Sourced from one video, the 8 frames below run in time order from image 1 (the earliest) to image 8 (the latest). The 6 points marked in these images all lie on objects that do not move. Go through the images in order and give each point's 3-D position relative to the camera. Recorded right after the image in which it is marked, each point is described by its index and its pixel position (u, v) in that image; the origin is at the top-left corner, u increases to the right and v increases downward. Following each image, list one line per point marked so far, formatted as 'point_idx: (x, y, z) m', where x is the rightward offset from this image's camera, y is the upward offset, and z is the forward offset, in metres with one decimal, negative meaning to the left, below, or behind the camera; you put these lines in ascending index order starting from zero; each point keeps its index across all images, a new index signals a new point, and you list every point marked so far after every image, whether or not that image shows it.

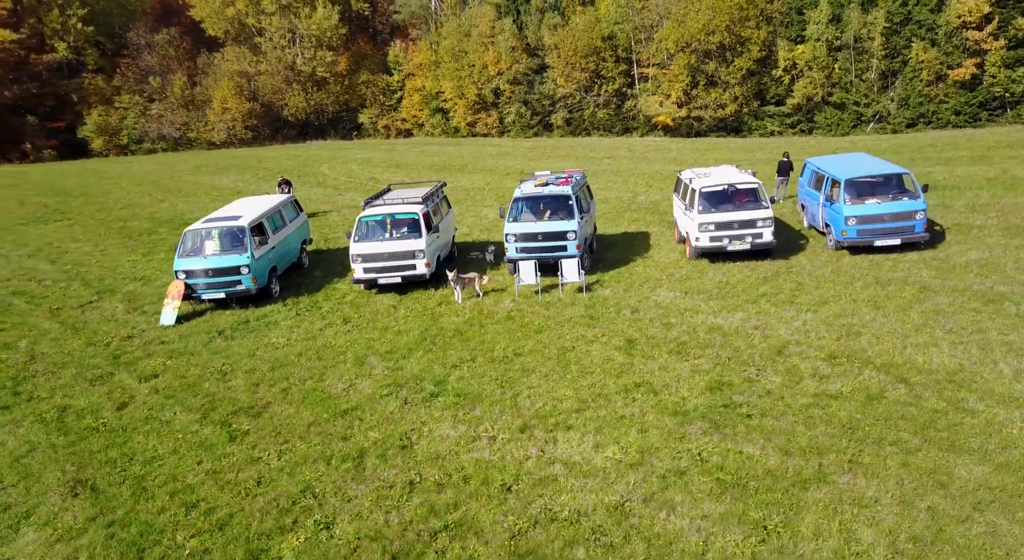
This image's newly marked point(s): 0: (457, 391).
0: (-0.9, -1.7, +11.2) m
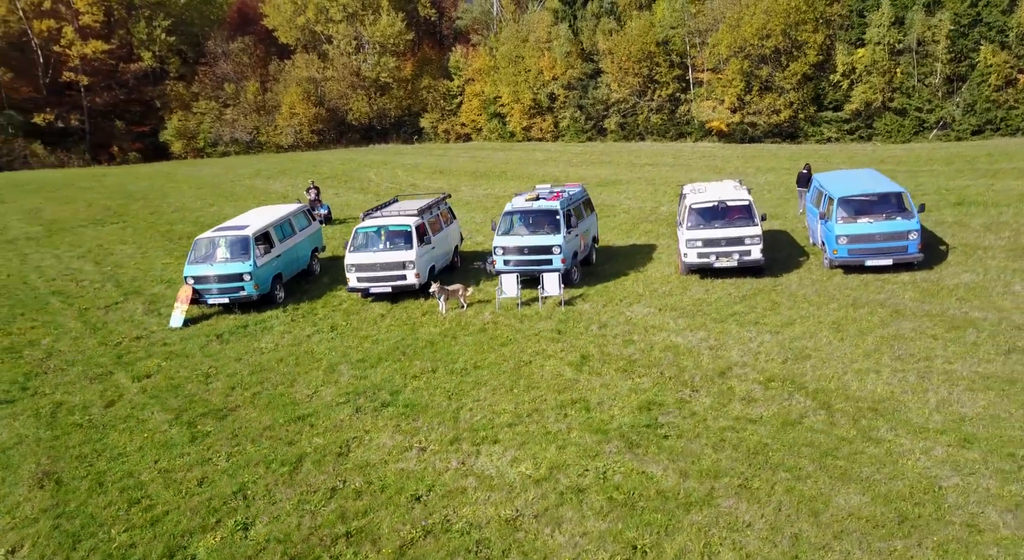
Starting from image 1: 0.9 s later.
0: (-1.7, -2.0, +11.7) m
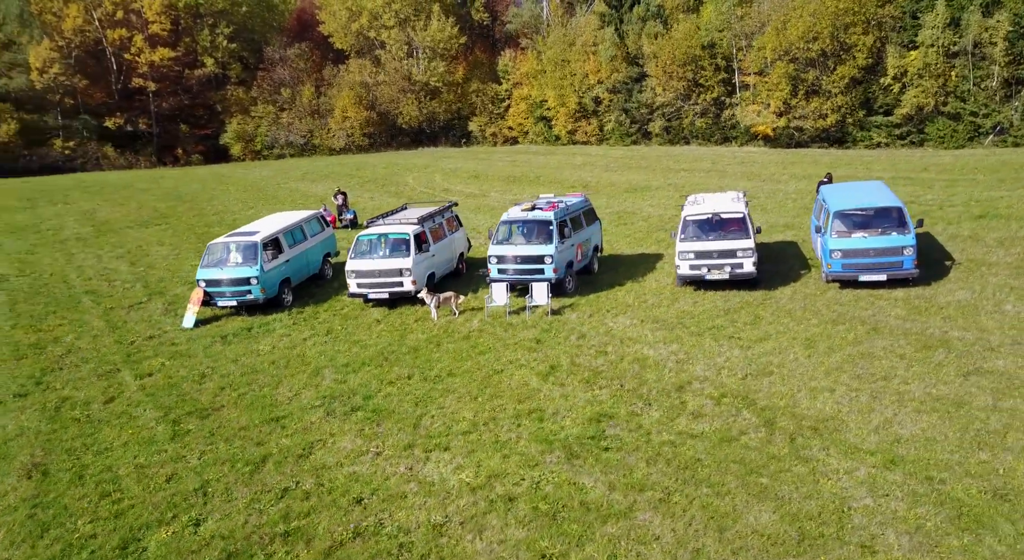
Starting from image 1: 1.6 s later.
0: (-2.3, -2.1, +12.1) m
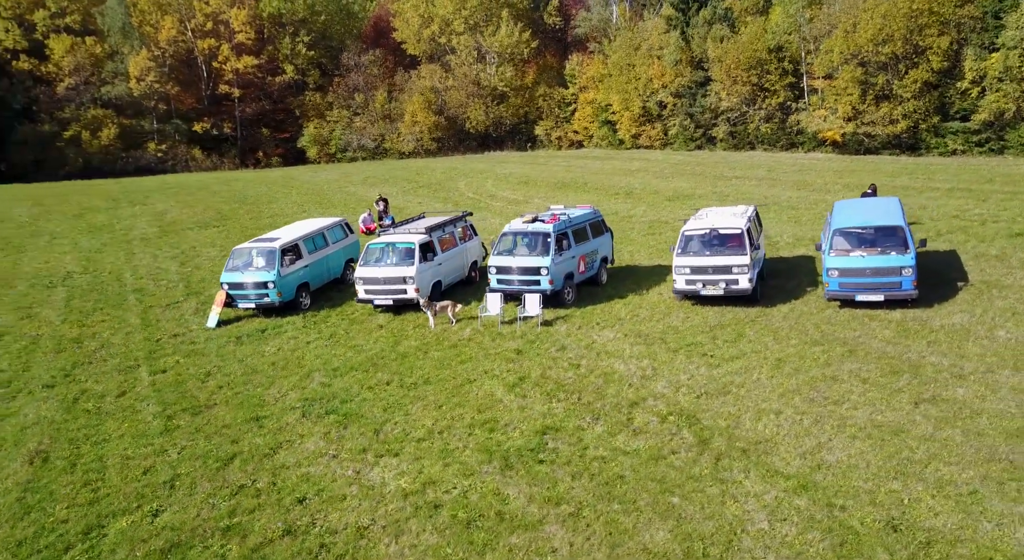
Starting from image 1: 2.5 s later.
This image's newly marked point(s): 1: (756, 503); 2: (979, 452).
0: (-2.9, -2.3, +12.7) m
1: (+2.7, -2.5, +8.2) m
2: (+5.5, -2.0, +8.6) m
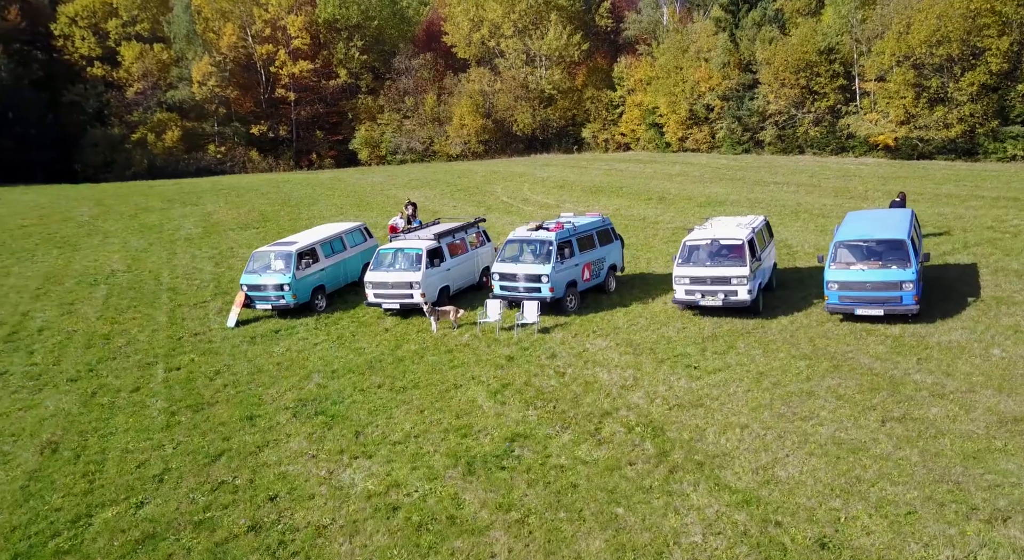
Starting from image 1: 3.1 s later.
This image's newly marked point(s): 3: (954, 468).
0: (-3.2, -2.4, +13.2) m
1: (+2.1, -2.7, +8.2) m
2: (+4.8, -2.2, +8.5) m
3: (+5.1, -2.2, +8.5) m
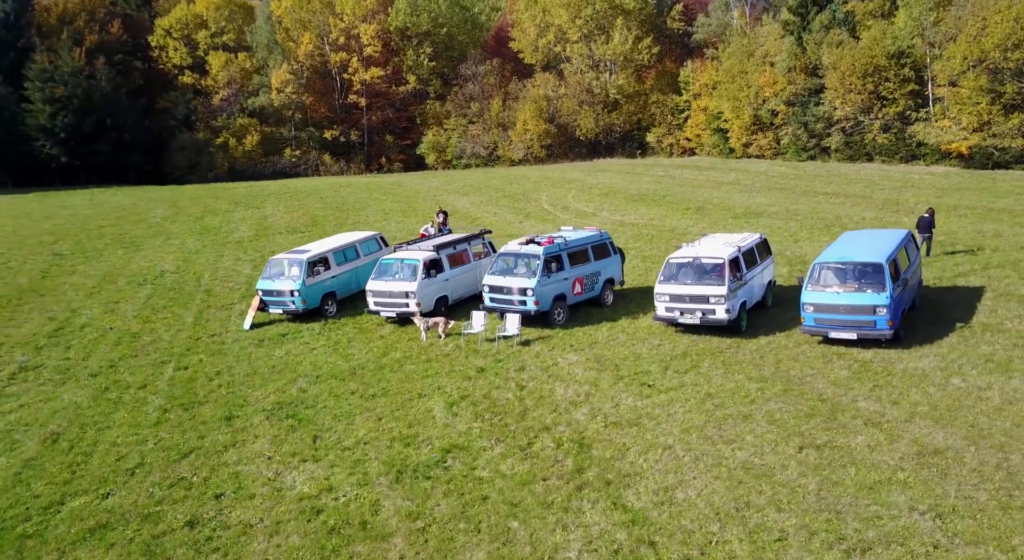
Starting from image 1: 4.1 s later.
0: (-4.0, -2.6, +13.9) m
1: (+0.8, -3.0, +8.5) m
2: (+3.6, -2.6, +8.5) m
3: (+3.9, -2.5, +8.5) m
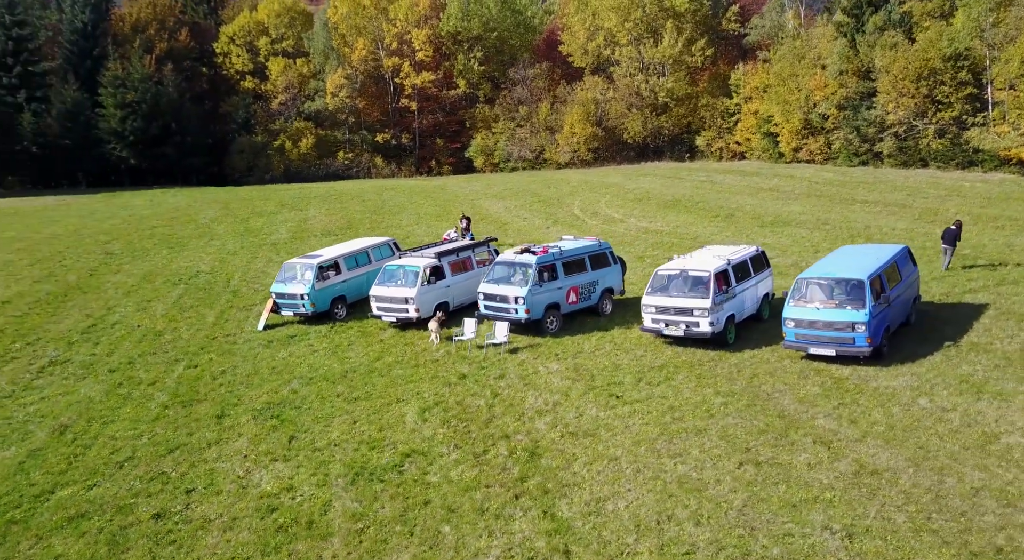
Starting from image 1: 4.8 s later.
0: (-4.5, -2.7, +14.5) m
1: (-0.1, -3.1, +8.8) m
2: (+2.7, -2.8, +8.6) m
3: (+3.0, -2.8, +8.6) m
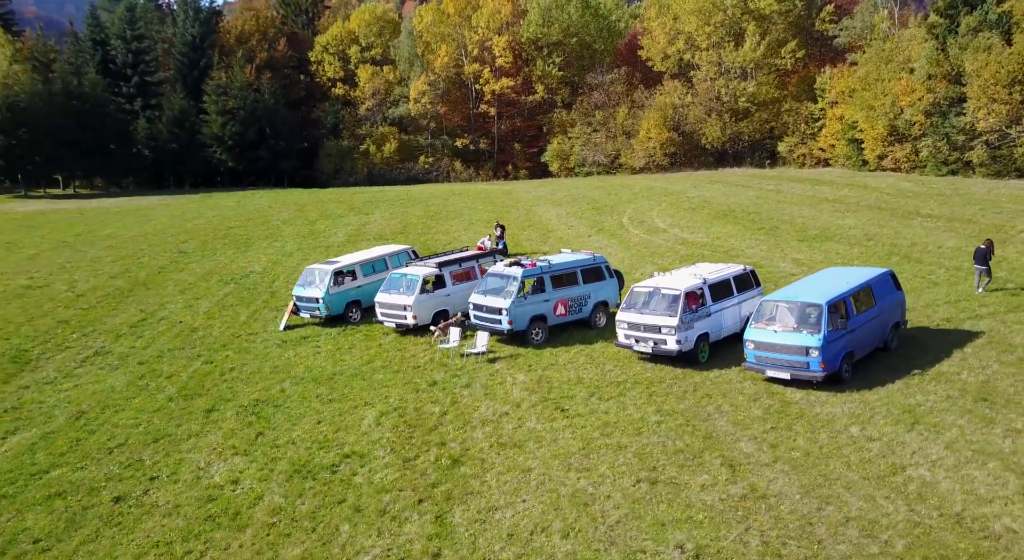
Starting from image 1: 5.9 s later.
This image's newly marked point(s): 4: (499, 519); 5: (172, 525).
0: (-5.3, -2.9, +15.7) m
1: (-1.6, -3.4, +9.5) m
2: (+1.2, -3.1, +9.0) m
3: (+1.4, -3.1, +8.9) m
4: (-0.2, -3.2, +9.7) m
5: (-5.0, -3.6, +11.0) m
